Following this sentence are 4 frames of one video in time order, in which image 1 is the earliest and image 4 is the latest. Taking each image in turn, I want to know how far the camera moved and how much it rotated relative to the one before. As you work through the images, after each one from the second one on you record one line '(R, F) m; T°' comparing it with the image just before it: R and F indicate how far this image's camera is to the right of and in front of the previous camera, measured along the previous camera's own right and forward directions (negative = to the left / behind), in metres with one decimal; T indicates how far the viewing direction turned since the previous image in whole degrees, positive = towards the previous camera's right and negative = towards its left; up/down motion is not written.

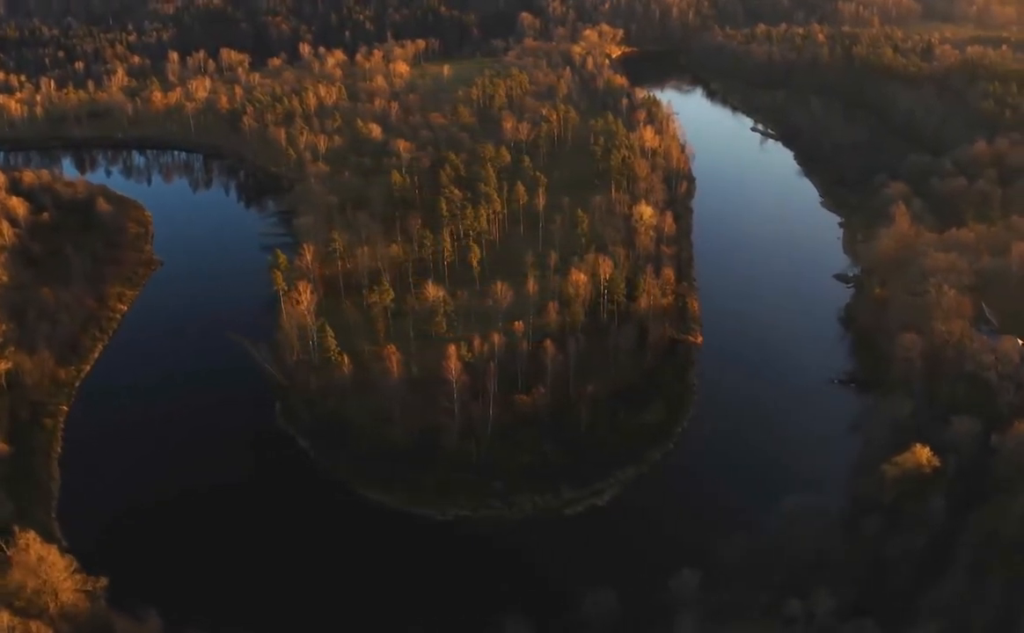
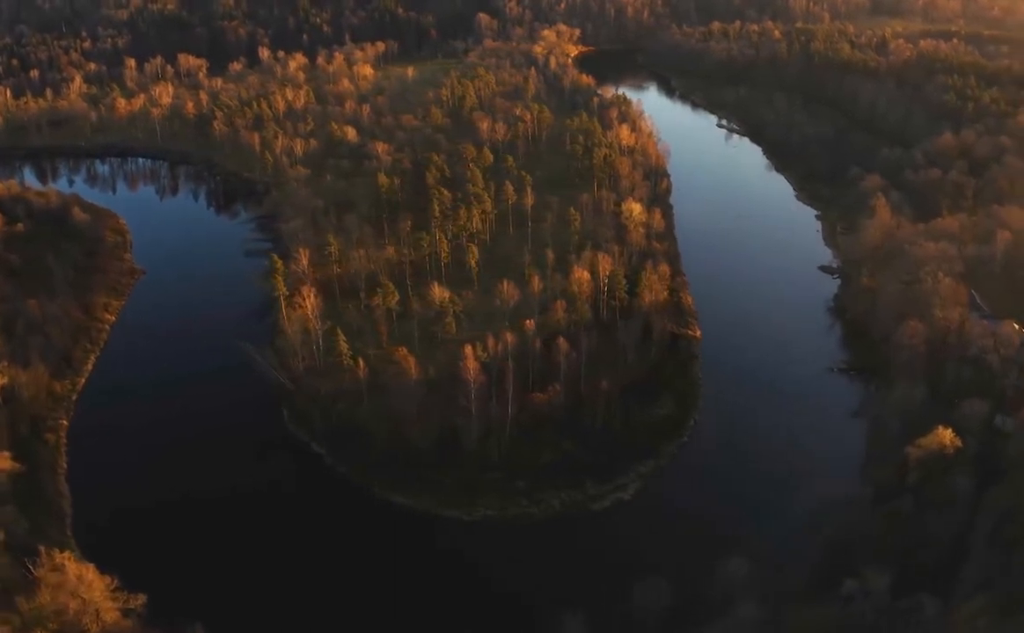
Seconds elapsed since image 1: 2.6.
(-1.2, +0.2) m; +2°
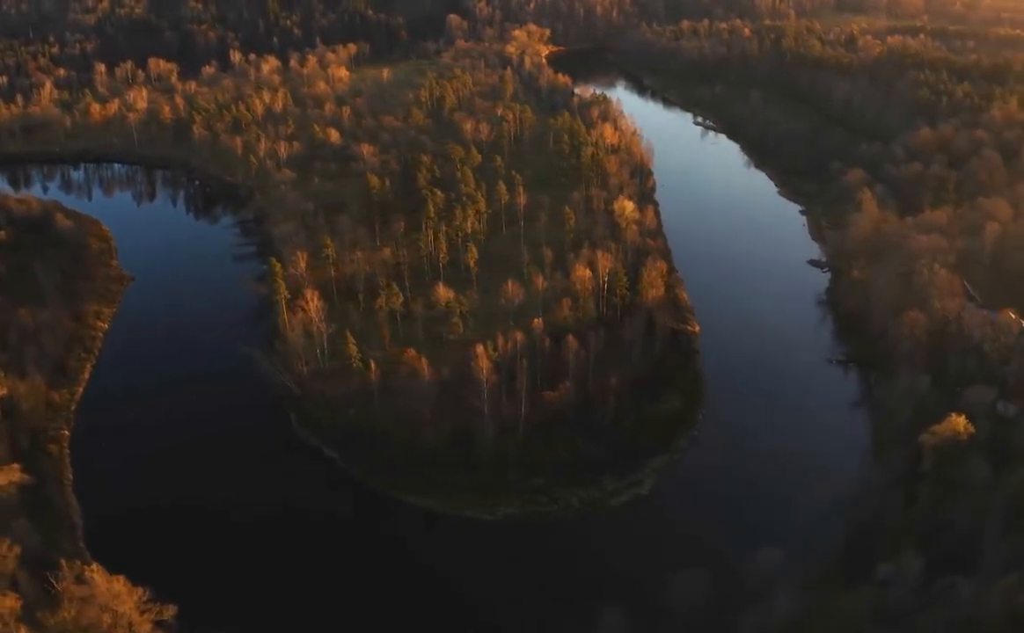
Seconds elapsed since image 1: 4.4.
(-0.8, +0.1) m; +2°
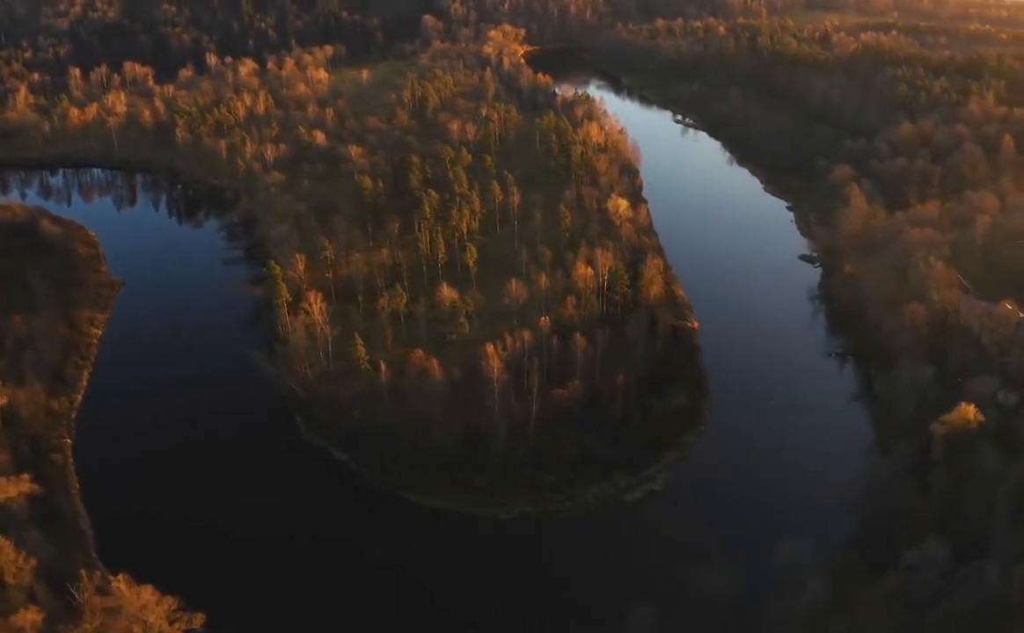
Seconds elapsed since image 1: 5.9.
(-0.7, +0.1) m; +1°
